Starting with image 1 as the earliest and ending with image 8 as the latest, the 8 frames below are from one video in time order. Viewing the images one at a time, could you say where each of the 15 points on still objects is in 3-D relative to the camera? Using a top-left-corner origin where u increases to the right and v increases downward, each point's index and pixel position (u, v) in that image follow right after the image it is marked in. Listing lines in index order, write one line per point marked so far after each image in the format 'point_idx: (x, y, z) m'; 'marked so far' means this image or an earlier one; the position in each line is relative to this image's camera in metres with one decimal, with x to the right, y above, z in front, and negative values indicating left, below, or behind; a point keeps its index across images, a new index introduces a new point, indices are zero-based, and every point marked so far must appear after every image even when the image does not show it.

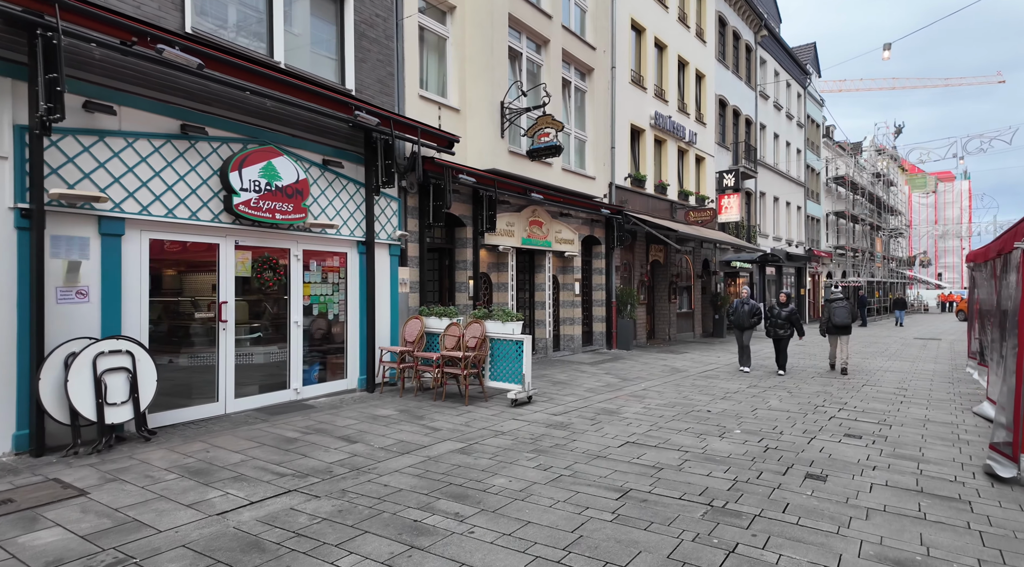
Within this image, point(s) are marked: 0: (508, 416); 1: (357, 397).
0: (-0.1, -1.7, +8.6) m
1: (-2.2, -1.6, +9.4) m
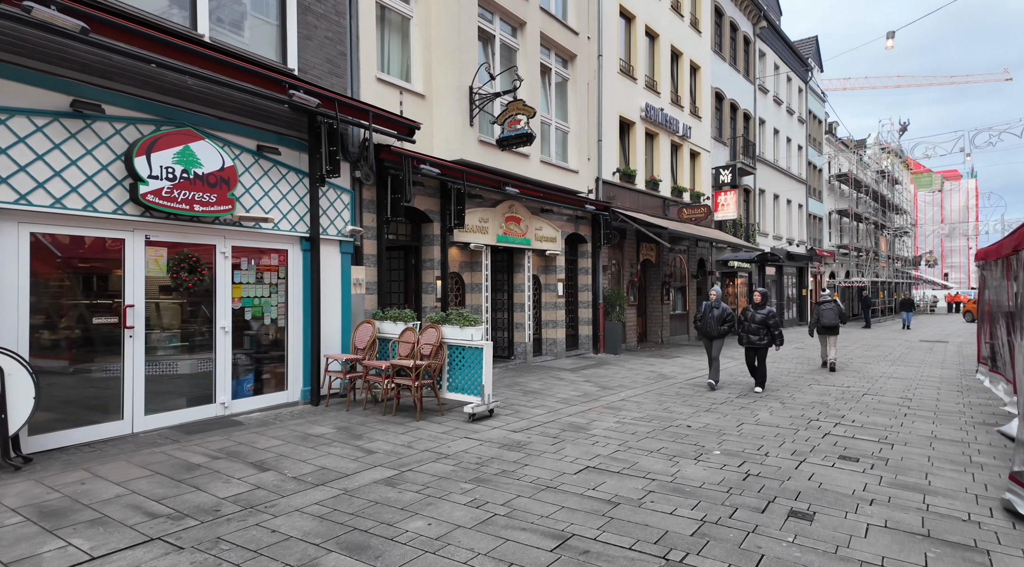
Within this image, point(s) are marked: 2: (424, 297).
0: (-0.6, -1.7, +7.6) m
1: (-2.7, -1.6, +8.4) m
2: (-1.6, -0.2, +11.8) m
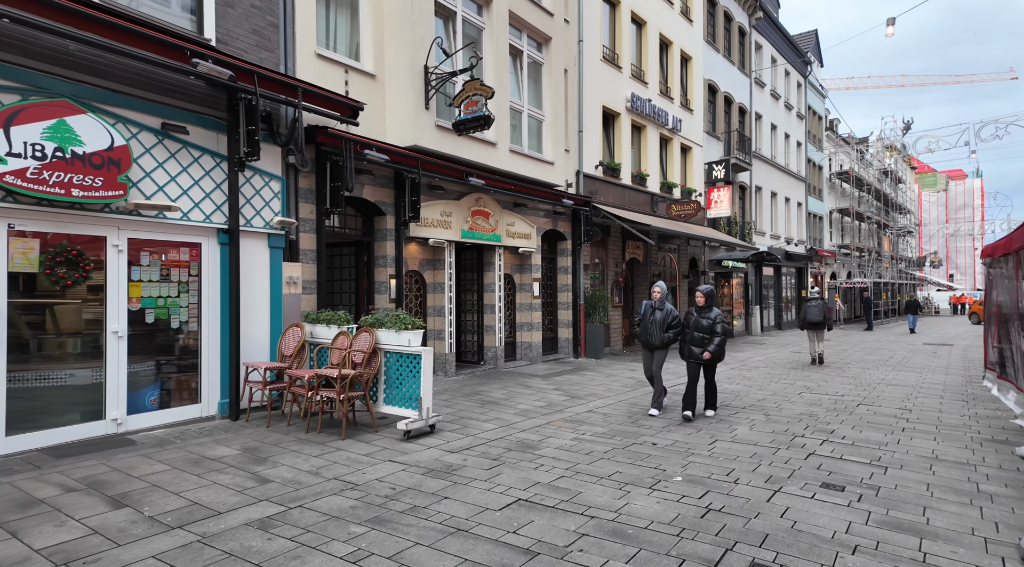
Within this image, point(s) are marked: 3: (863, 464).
0: (-1.3, -1.7, +6.6) m
1: (-3.4, -1.6, +7.4) m
2: (-2.2, -0.2, +10.8) m
3: (+3.5, -1.8, +6.6) m
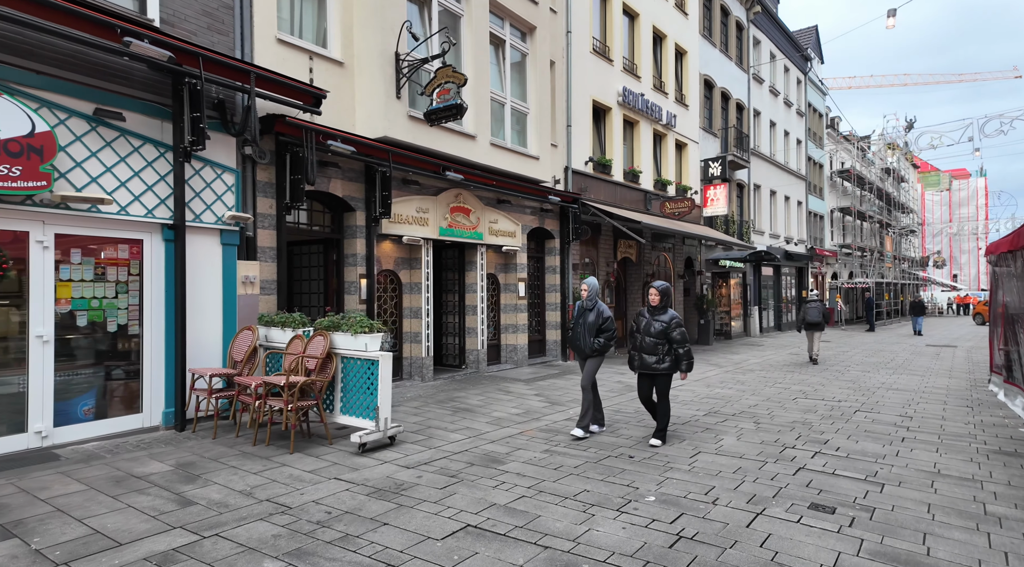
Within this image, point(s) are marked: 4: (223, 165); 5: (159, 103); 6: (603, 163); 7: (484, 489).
0: (-1.6, -1.7, +6.0) m
1: (-3.8, -1.6, +6.8) m
2: (-2.5, -0.2, +10.2) m
3: (+3.1, -1.8, +6.0) m
4: (-3.5, +1.4, +8.1) m
5: (-3.9, +2.0, +7.3) m
6: (+2.3, +3.1, +16.9) m
7: (-0.2, -1.7, +5.6) m
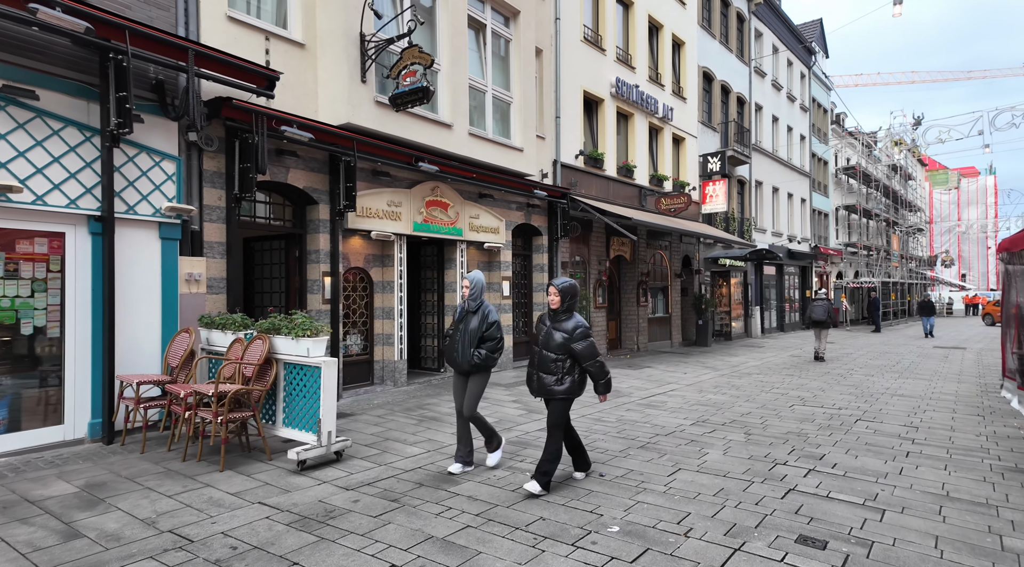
0: (-2.0, -1.7, +5.3) m
1: (-4.2, -1.6, +6.1) m
2: (-2.9, -0.2, +9.5) m
3: (+2.7, -1.8, +5.3) m
4: (-3.9, +1.5, +7.4) m
5: (-4.2, +2.0, +6.6) m
6: (+2.0, +3.1, +16.1) m
7: (-0.6, -1.7, +4.9) m
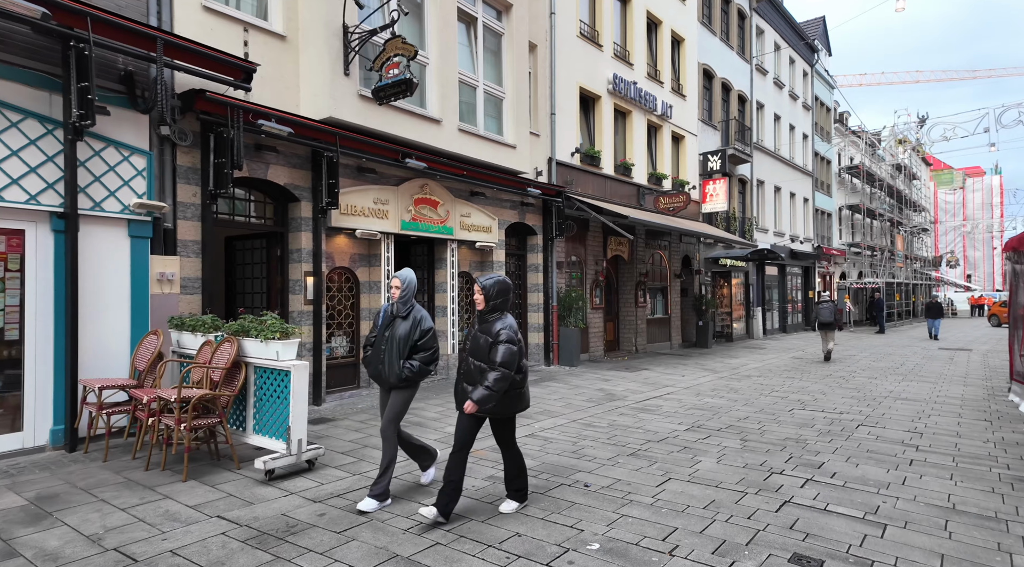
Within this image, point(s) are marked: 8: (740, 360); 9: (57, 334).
0: (-2.2, -1.7, +5.0) m
1: (-4.3, -1.6, +5.8) m
2: (-3.1, -0.2, +9.2) m
3: (+2.5, -1.8, +4.9) m
4: (-4.1, +1.5, +7.1) m
5: (-4.4, +2.0, +6.3) m
6: (+1.9, +3.1, +15.8) m
7: (-0.8, -1.7, +4.5) m
8: (+5.8, -2.0, +17.0) m
9: (-4.4, -0.5, +6.4) m
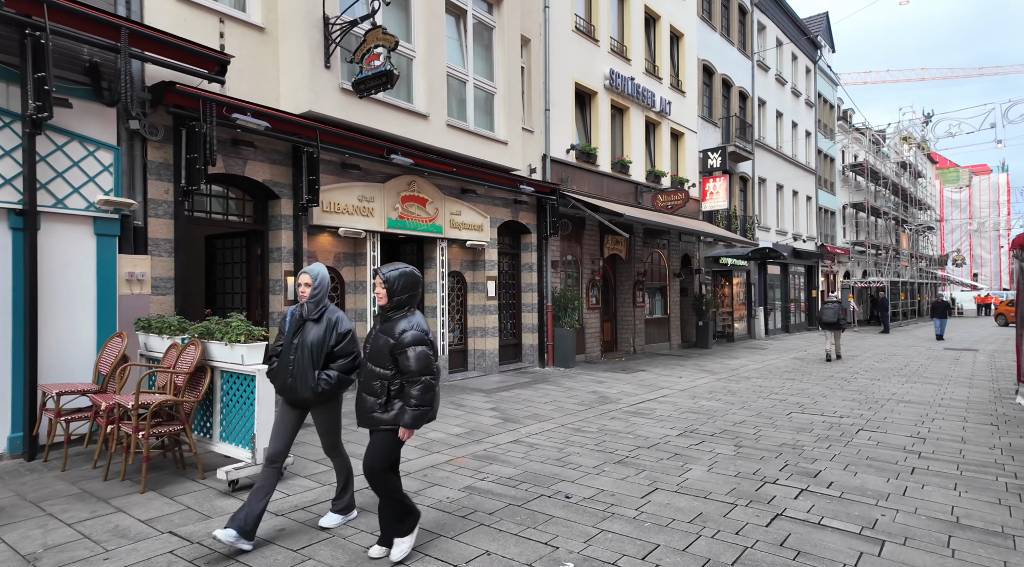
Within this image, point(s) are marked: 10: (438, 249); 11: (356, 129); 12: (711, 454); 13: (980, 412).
0: (-2.4, -1.7, +4.7) m
1: (-4.5, -1.6, +5.5) m
2: (-3.2, -0.2, +8.9) m
3: (+2.4, -1.8, +4.6) m
4: (-4.3, +1.5, +6.8) m
5: (-4.6, +2.0, +6.0) m
6: (+1.8, +3.1, +15.5) m
7: (-1.0, -1.7, +4.2) m
8: (+5.7, -1.9, +16.7) m
9: (-4.6, -0.5, +6.1) m
10: (-1.3, +0.6, +11.7) m
11: (-2.2, +2.2, +9.4) m
12: (+2.1, -1.8, +7.0) m
13: (+6.6, -1.8, +9.4) m
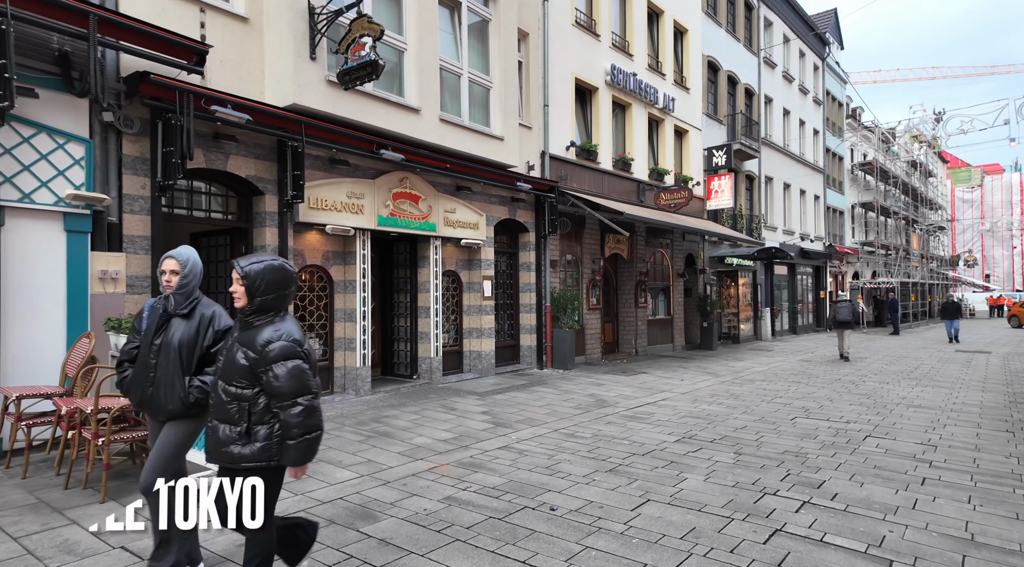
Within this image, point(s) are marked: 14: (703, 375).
0: (-2.6, -1.7, +4.4) m
1: (-4.7, -1.6, +5.3) m
2: (-3.3, -0.2, +8.6) m
3: (+2.2, -1.7, +4.3) m
4: (-4.4, +1.5, +6.5) m
5: (-4.8, +2.0, +5.7) m
6: (+1.7, +3.1, +15.2) m
7: (-1.2, -1.7, +3.9) m
8: (+5.7, -2.0, +16.3) m
9: (-4.7, -0.5, +5.8) m
10: (-1.4, +0.6, +11.3) m
11: (-2.3, +2.2, +9.1) m
12: (+2.0, -1.8, +6.6) m
13: (+6.5, -1.8, +9.0) m
14: (+3.9, -1.9, +13.7) m
